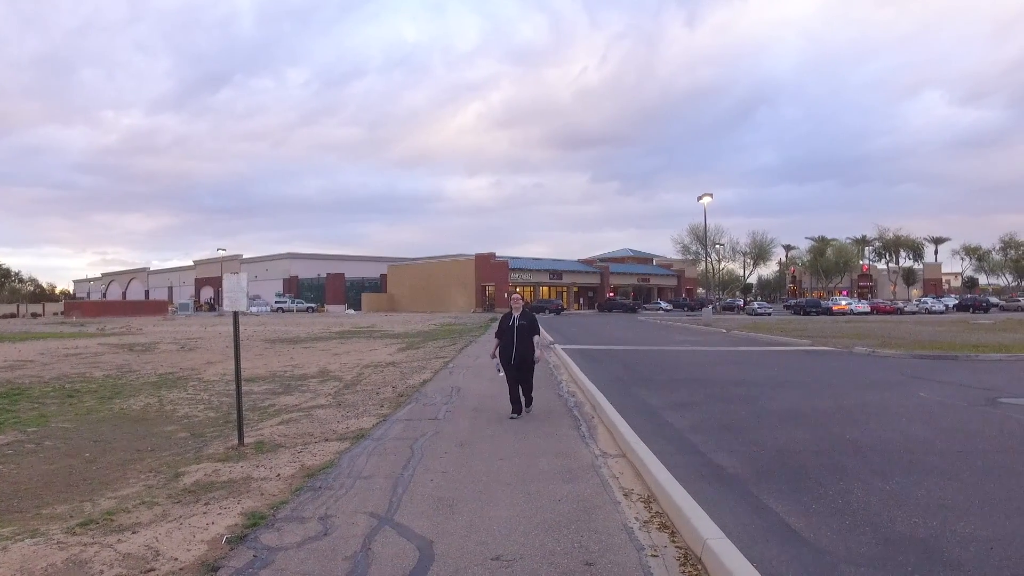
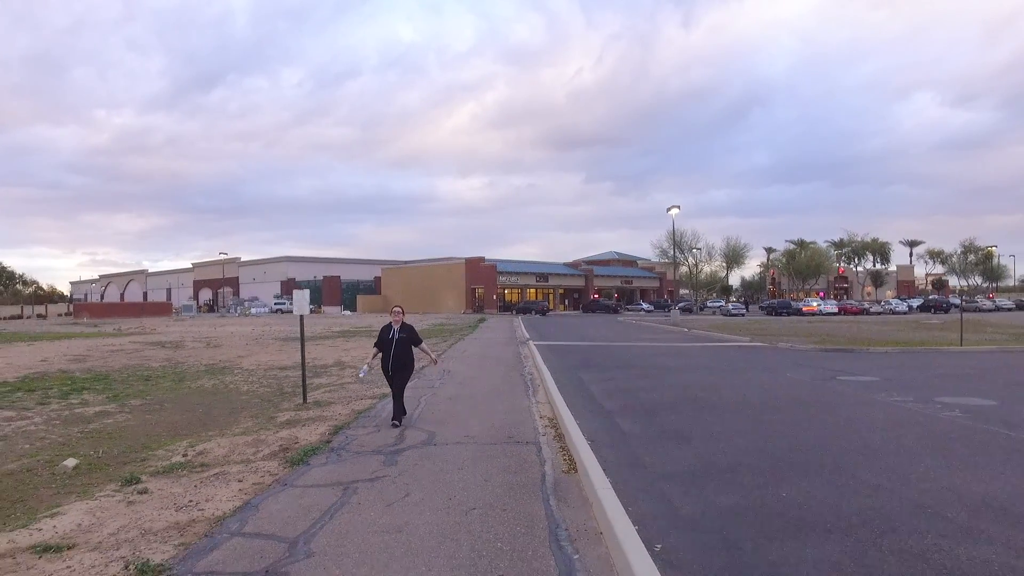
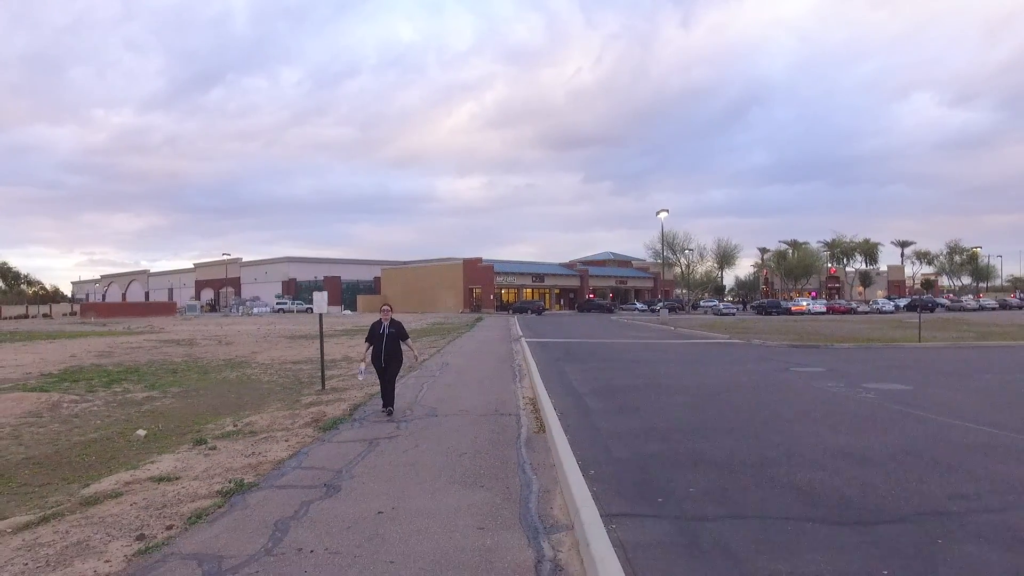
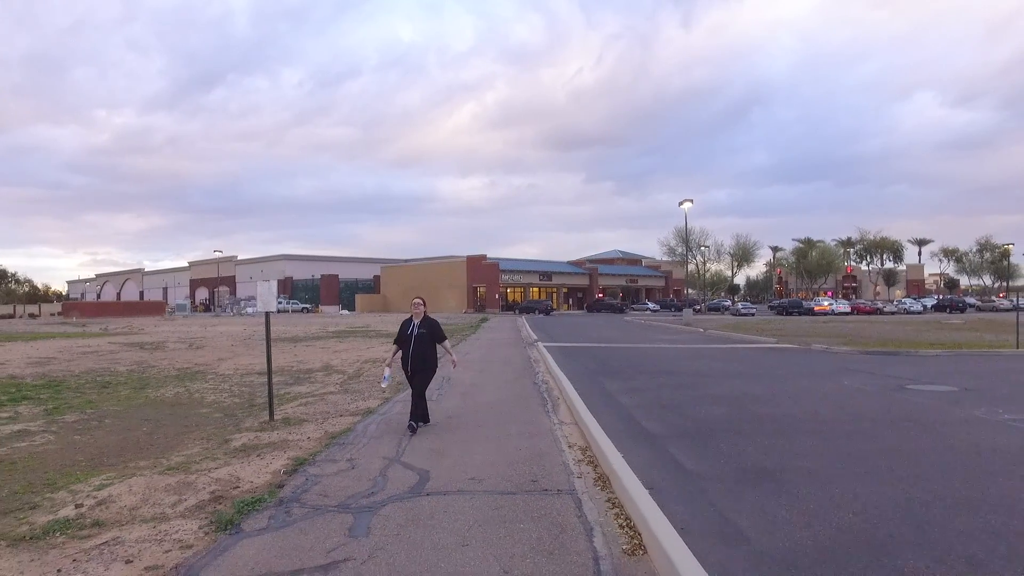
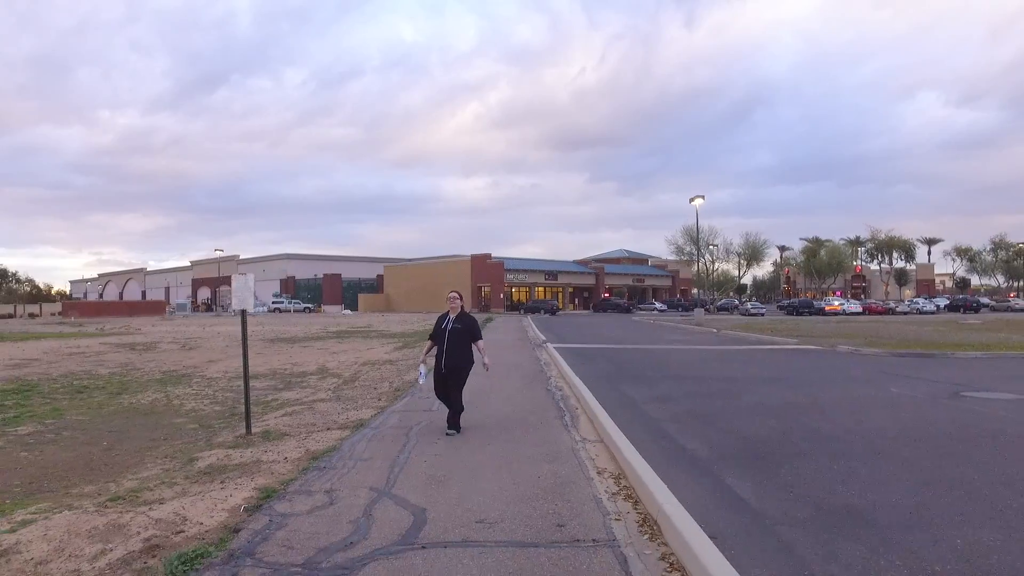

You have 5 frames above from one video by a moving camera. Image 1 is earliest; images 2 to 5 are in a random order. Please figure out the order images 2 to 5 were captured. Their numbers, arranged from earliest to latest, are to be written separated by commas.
5, 4, 2, 3
